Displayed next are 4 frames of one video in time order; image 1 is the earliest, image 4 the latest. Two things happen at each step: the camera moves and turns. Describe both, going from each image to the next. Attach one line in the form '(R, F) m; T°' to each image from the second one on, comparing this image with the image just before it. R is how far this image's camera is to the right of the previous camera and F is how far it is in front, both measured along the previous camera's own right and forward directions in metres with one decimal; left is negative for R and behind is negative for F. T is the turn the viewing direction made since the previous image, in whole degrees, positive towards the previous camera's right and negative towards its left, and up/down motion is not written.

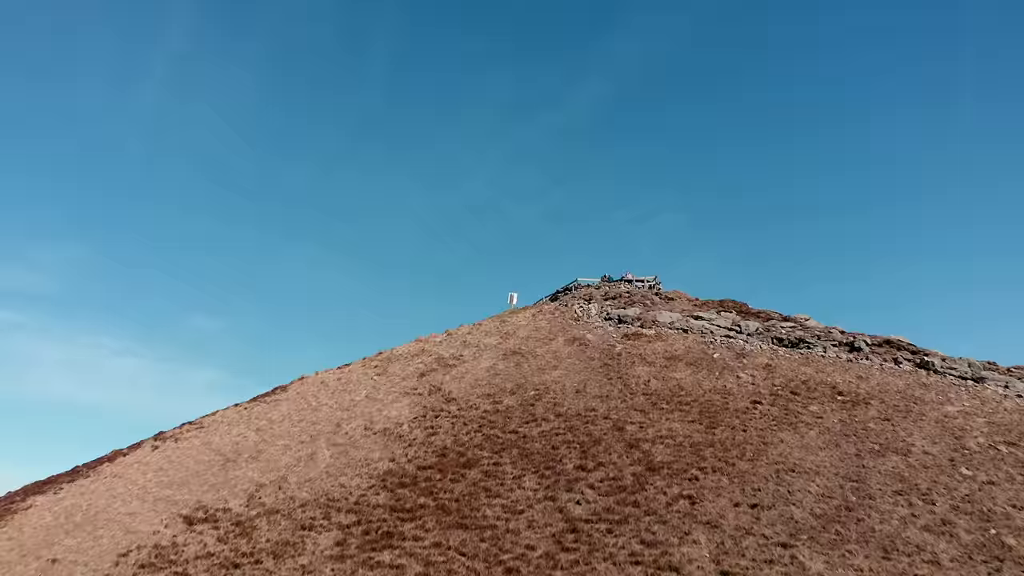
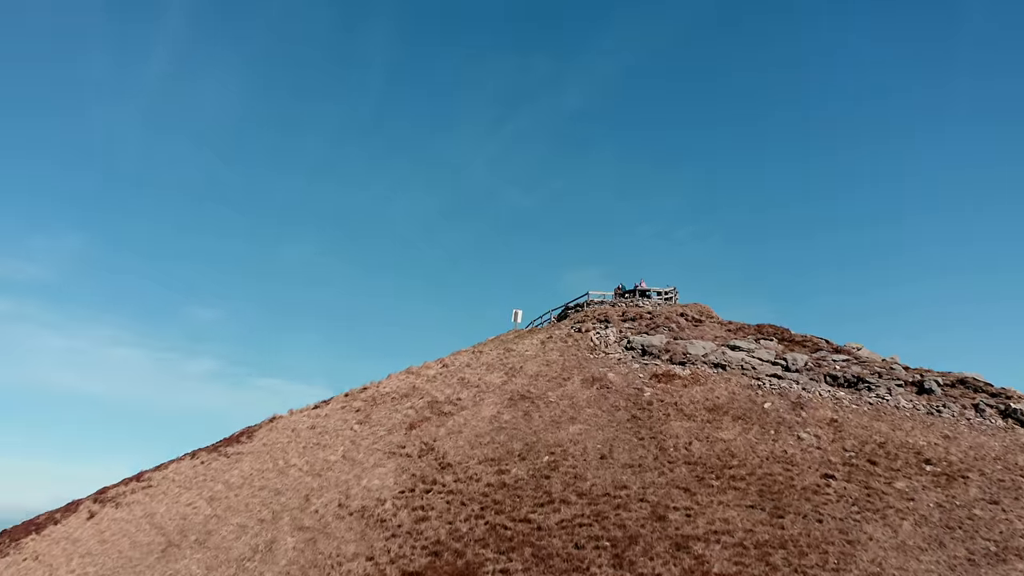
(-0.1, +1.8) m; 0°
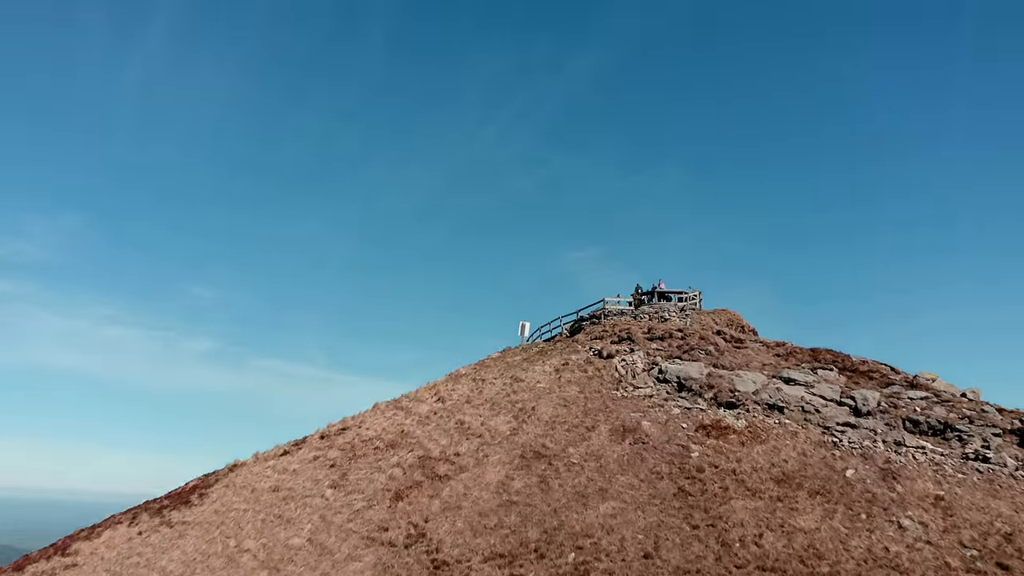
(-0.1, +1.9) m; 0°
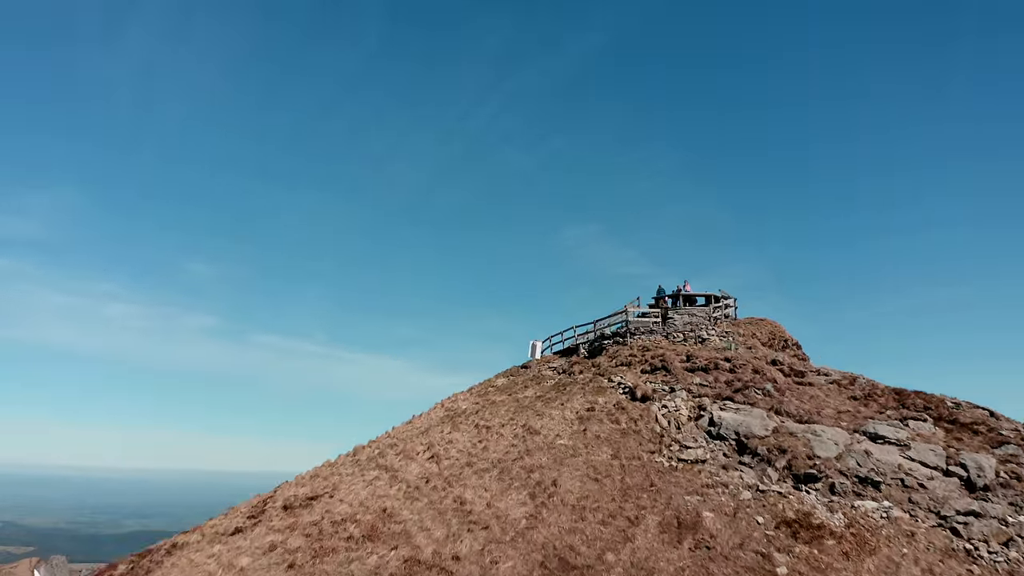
(-0.1, +2.0) m; 0°
